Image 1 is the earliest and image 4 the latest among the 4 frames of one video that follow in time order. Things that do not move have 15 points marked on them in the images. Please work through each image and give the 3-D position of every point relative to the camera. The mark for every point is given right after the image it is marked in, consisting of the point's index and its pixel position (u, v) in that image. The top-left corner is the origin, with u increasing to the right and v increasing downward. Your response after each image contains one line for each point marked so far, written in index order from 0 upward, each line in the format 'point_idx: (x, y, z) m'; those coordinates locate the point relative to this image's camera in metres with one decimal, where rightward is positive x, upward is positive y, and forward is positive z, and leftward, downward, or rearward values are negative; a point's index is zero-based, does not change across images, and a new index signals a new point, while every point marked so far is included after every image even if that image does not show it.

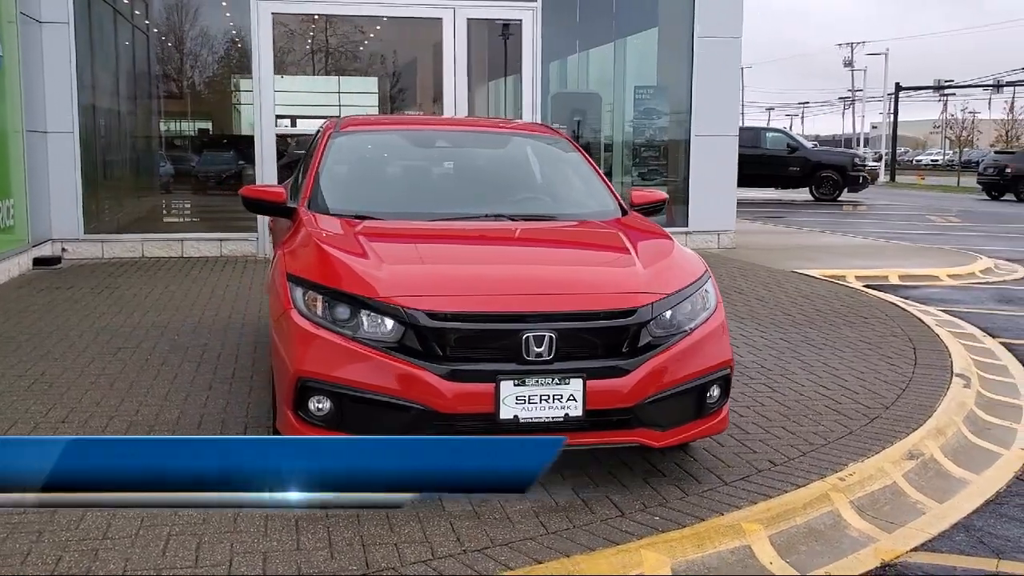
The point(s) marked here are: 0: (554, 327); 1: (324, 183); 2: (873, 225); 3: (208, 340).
0: (+0.1, -0.1, +3.8) m
1: (-0.9, +0.5, +5.2) m
2: (+6.2, +1.1, +19.4) m
3: (-1.9, -0.3, +7.0) m
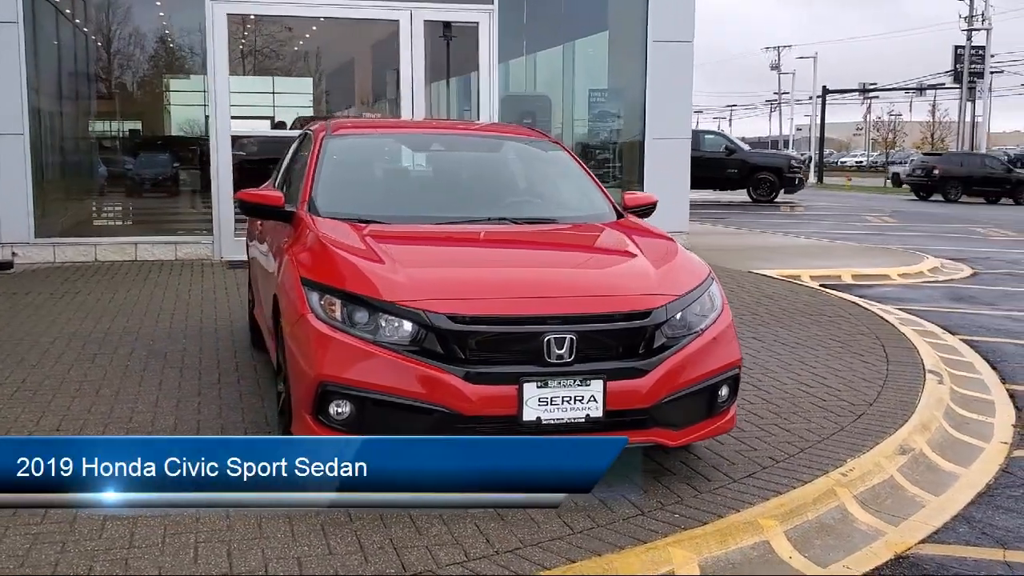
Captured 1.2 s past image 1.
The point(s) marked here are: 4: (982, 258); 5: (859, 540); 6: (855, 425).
0: (+0.2, -0.1, +3.8) m
1: (-0.9, +0.5, +5.2) m
2: (+5.2, +1.1, +19.8) m
3: (-2.0, -0.3, +6.9) m
4: (+5.5, +0.3, +13.2) m
5: (+1.2, -0.9, +3.9) m
6: (+1.6, -0.6, +5.2) m
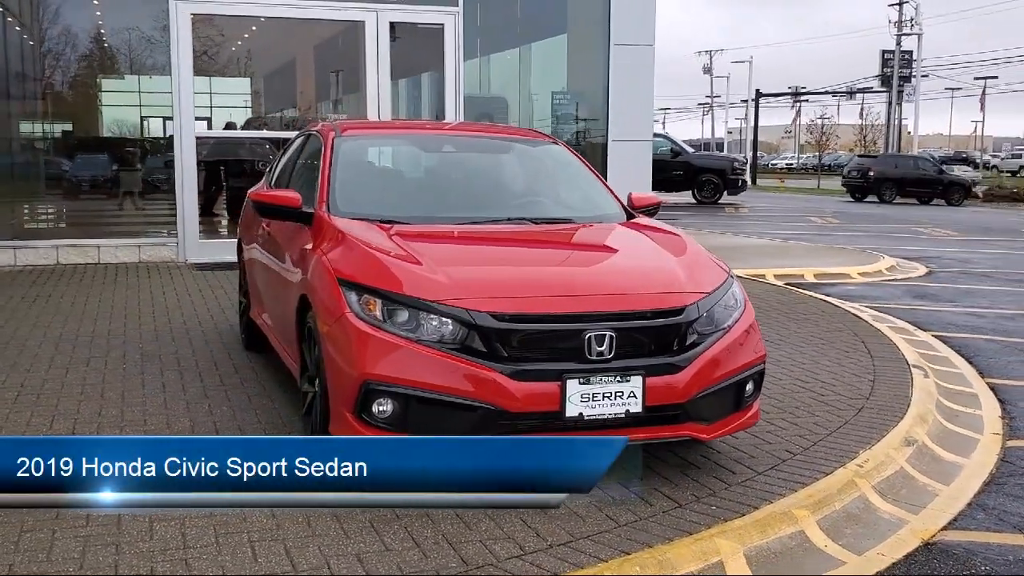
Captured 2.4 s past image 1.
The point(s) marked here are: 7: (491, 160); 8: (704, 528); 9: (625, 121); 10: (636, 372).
0: (+0.3, -0.1, +3.9) m
1: (-0.8, +0.4, +5.2) m
2: (+4.4, +1.1, +20.2) m
3: (-2.0, -0.4, +6.9) m
4: (+5.0, +0.4, +13.6) m
5: (+1.3, -0.9, +4.1) m
6: (+1.6, -0.6, +5.4) m
7: (-0.1, +0.6, +5.7) m
8: (+0.6, -0.8, +3.7) m
9: (+1.3, +1.9, +13.0) m
10: (+0.4, -0.3, +3.9) m
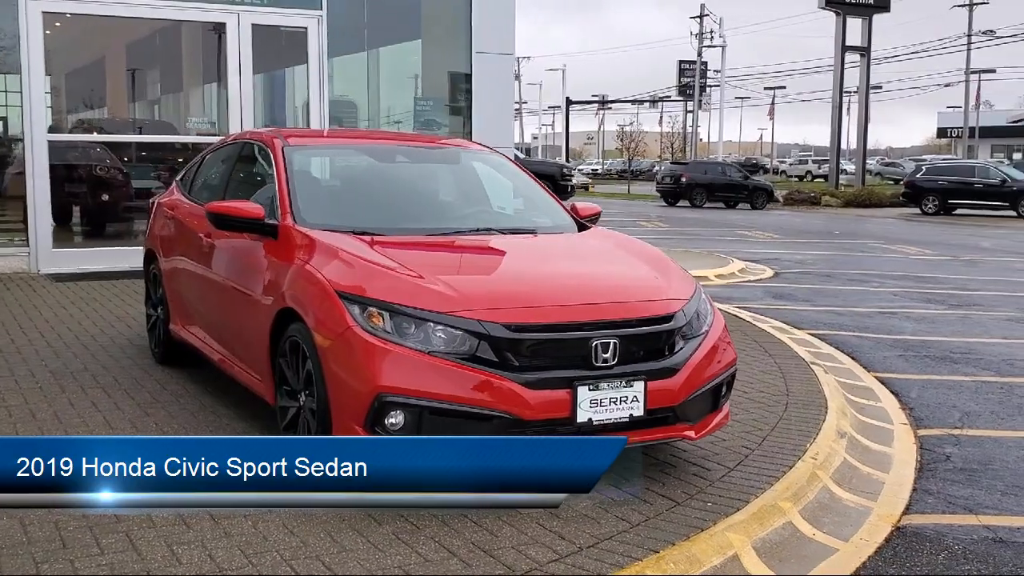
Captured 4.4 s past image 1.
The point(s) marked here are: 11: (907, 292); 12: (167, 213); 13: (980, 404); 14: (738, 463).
0: (+0.4, -0.2, +4.1) m
1: (-1.0, +0.4, +5.1) m
2: (+1.6, +1.1, +20.8) m
3: (-2.5, -0.4, +6.5) m
4: (+3.3, +0.4, +14.4) m
5: (+1.3, -0.9, +4.4) m
6: (+1.4, -0.6, +5.7) m
7: (-0.4, +0.6, +5.7) m
8: (+0.7, -0.8, +3.9) m
9: (-0.3, +1.9, +13.2) m
10: (+0.4, -0.3, +4.1) m
11: (+4.1, 0.0, +11.8) m
12: (-1.9, +0.4, +6.4) m
13: (+2.7, -0.7, +6.6) m
14: (+0.9, -0.7, +4.7) m
